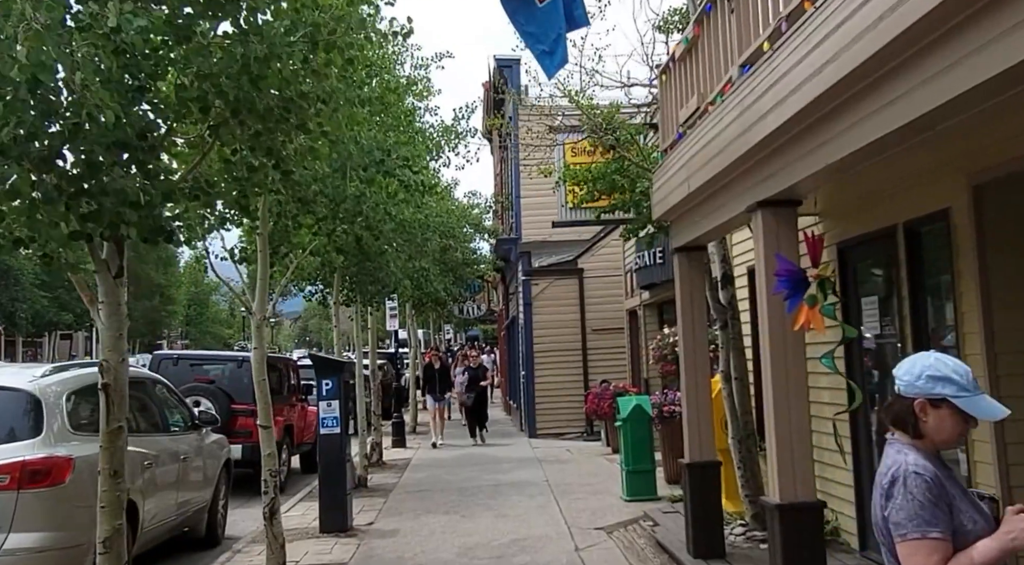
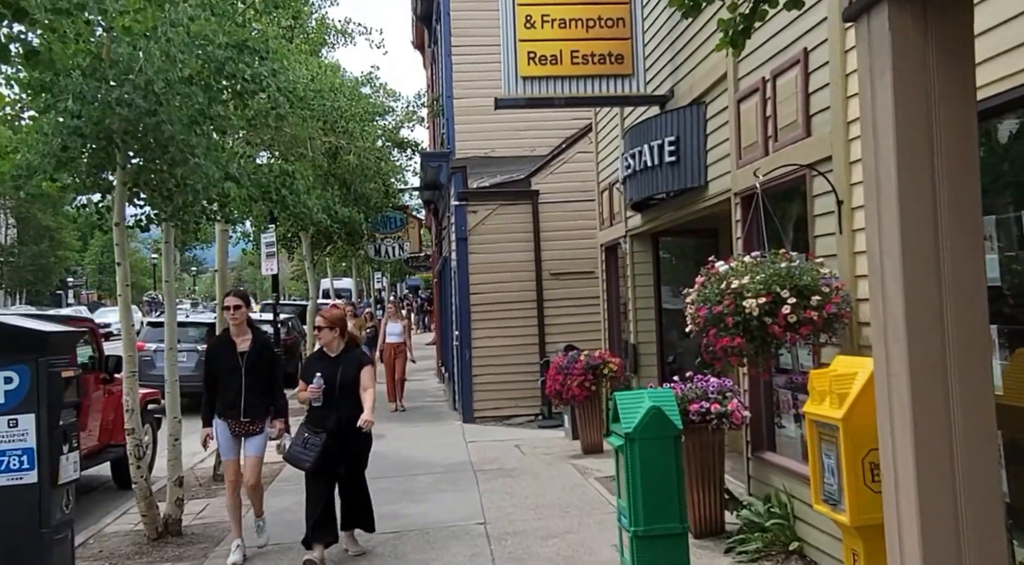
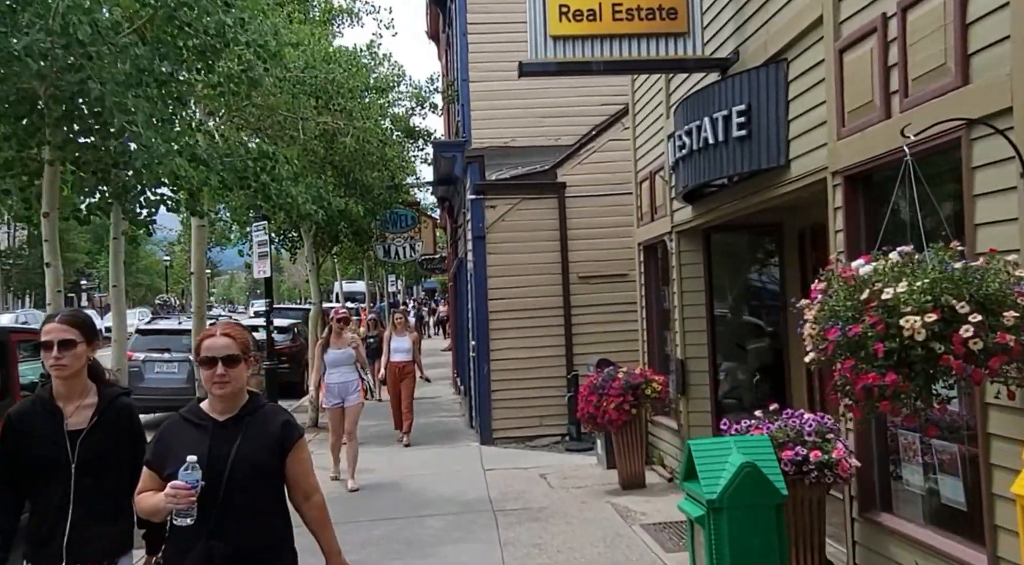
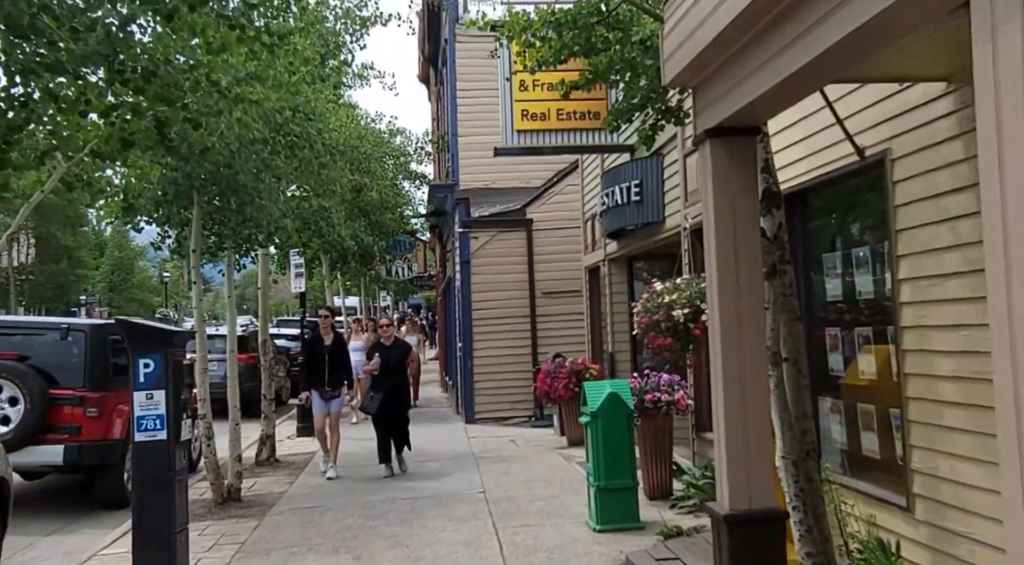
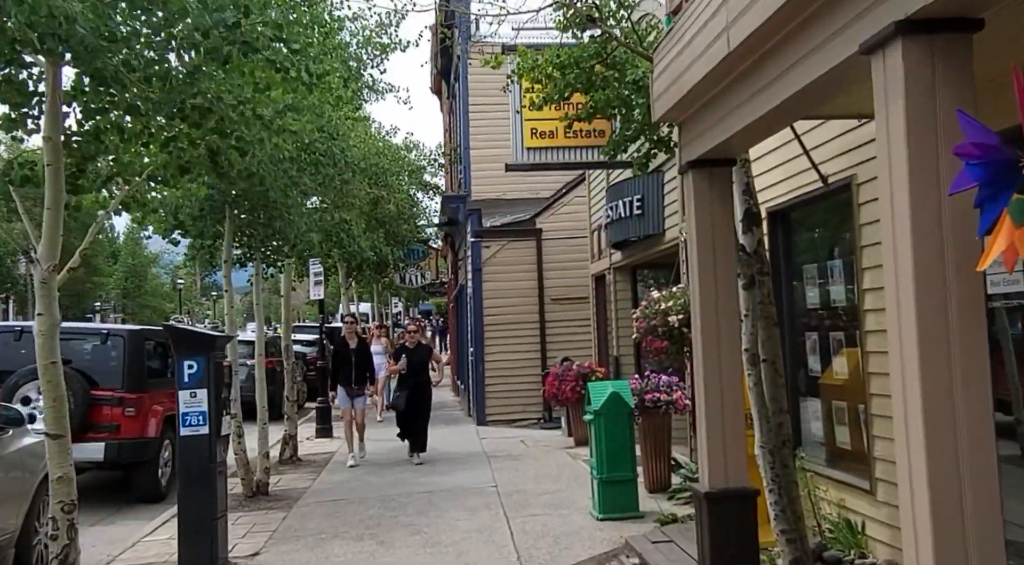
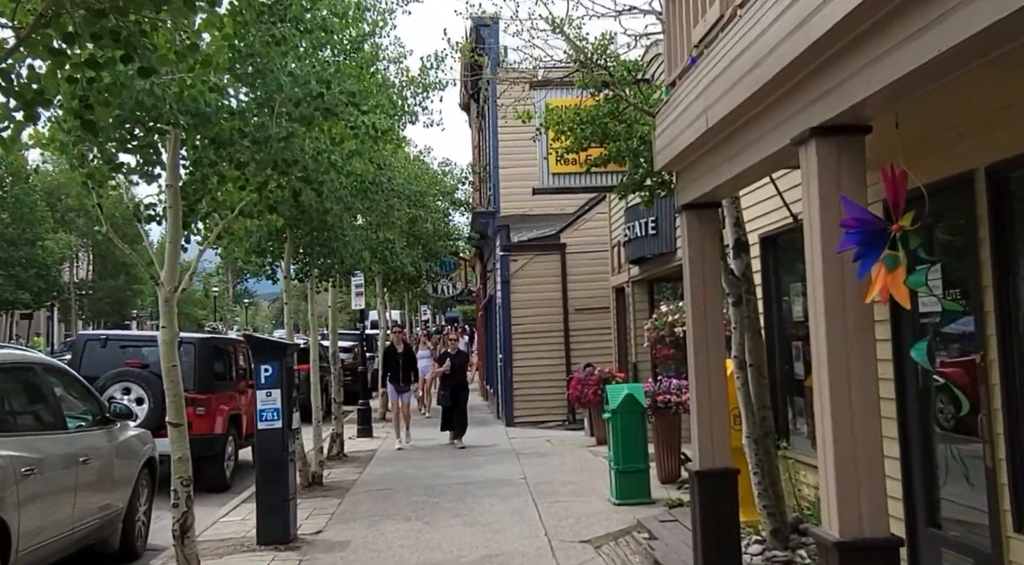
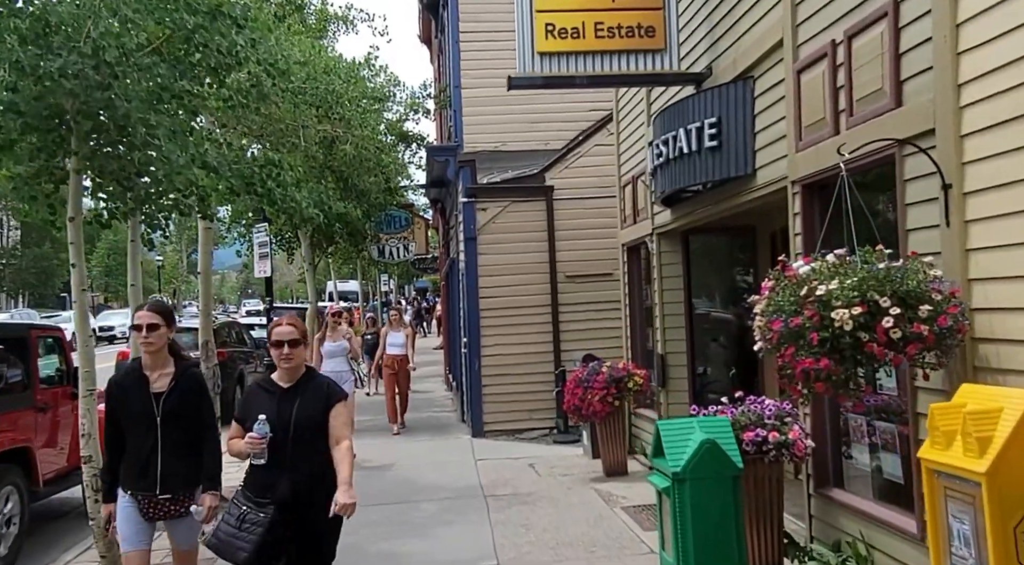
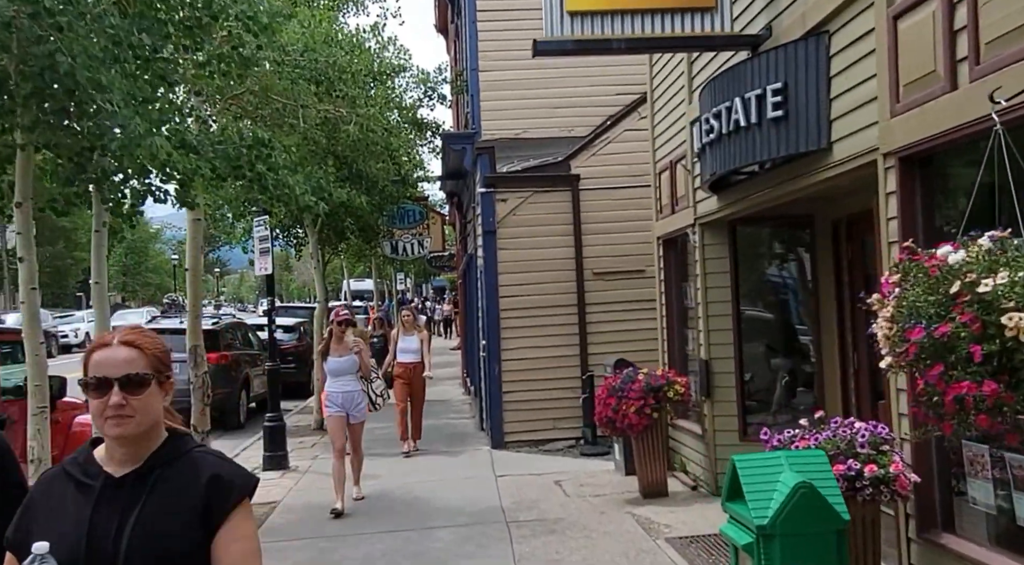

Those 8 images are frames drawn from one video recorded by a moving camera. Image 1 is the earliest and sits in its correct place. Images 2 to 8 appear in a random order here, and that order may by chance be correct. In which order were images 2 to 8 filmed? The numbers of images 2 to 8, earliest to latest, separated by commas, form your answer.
6, 5, 4, 2, 7, 3, 8
